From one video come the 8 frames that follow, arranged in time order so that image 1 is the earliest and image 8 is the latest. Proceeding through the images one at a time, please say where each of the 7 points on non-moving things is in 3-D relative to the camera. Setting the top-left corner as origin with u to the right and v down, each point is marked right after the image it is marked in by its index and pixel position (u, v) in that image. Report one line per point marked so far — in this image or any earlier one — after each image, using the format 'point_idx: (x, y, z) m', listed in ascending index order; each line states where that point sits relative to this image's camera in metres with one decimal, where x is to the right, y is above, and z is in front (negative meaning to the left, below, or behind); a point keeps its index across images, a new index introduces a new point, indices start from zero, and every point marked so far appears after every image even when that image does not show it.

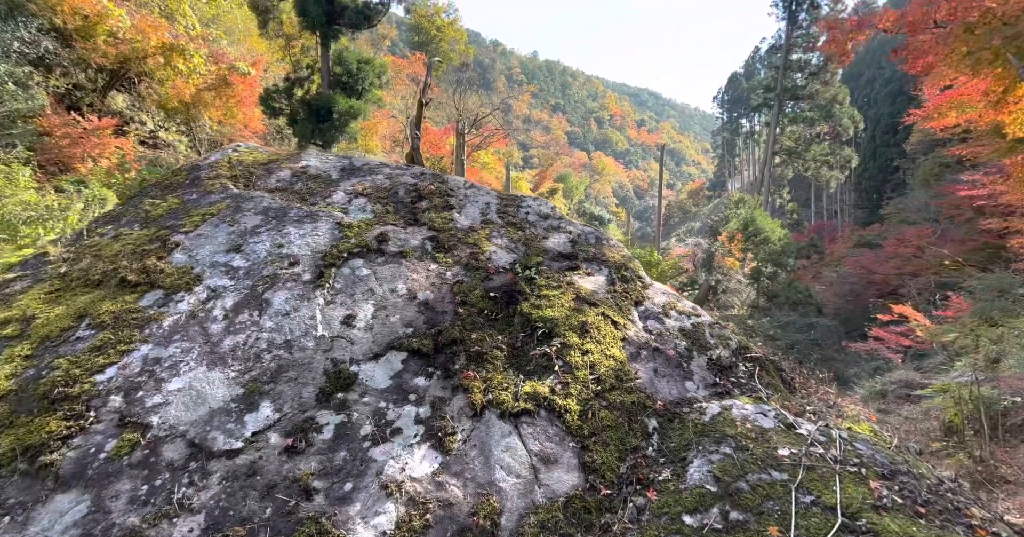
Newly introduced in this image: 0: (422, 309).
0: (-0.4, -0.2, +2.2) m
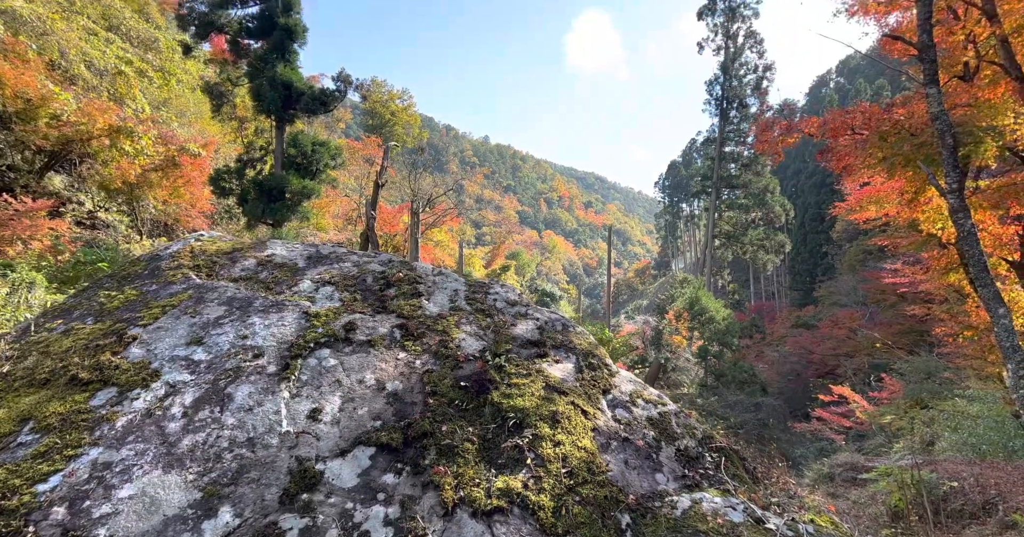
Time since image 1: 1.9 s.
0: (-0.5, -0.5, +2.2) m
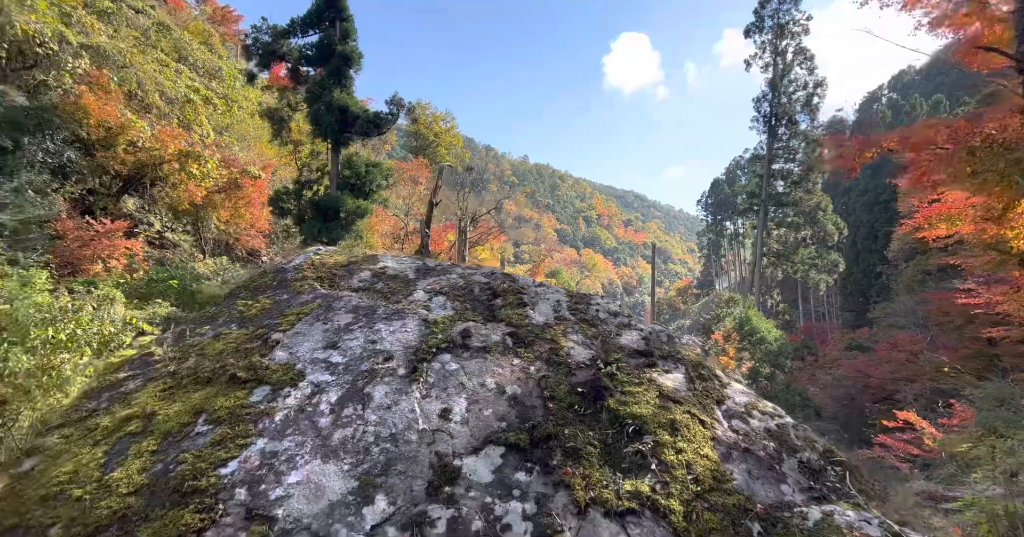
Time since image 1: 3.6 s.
0: (0.0, -0.5, +2.3) m
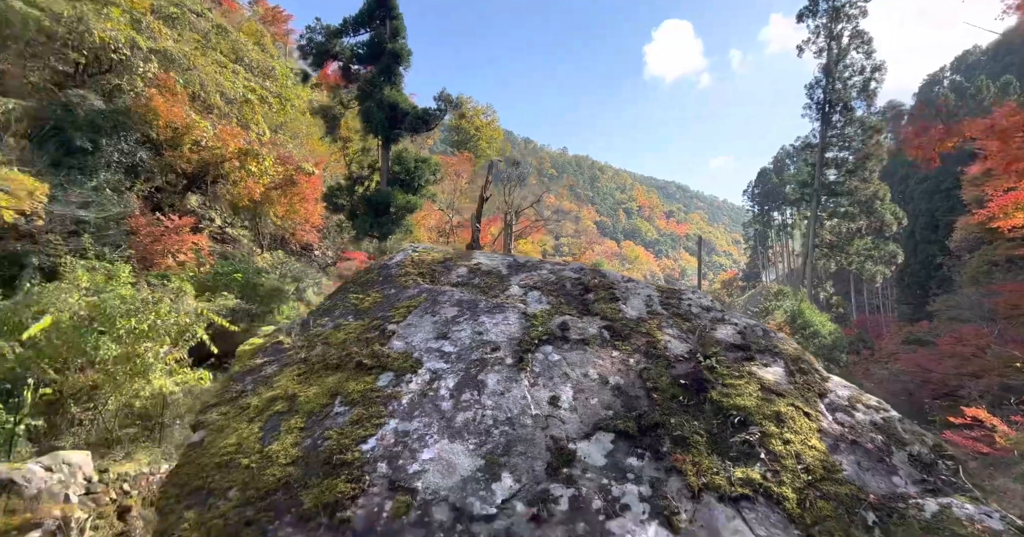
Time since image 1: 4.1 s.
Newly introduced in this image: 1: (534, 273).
0: (+0.5, -0.5, +2.5) m
1: (+0.1, 0.0, +3.3) m
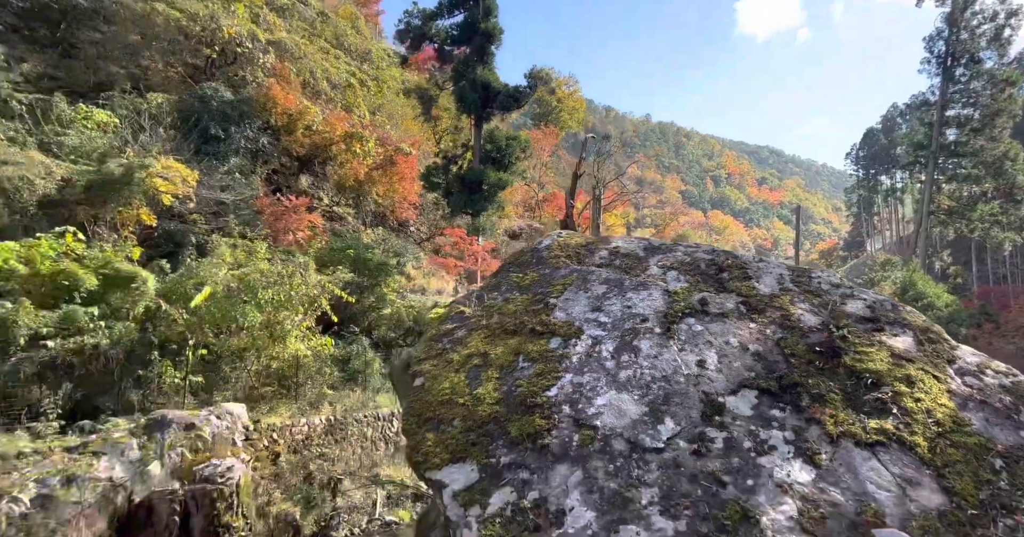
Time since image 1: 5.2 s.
0: (+1.2, -0.4, +2.8) m
1: (+1.0, +0.1, +3.7) m
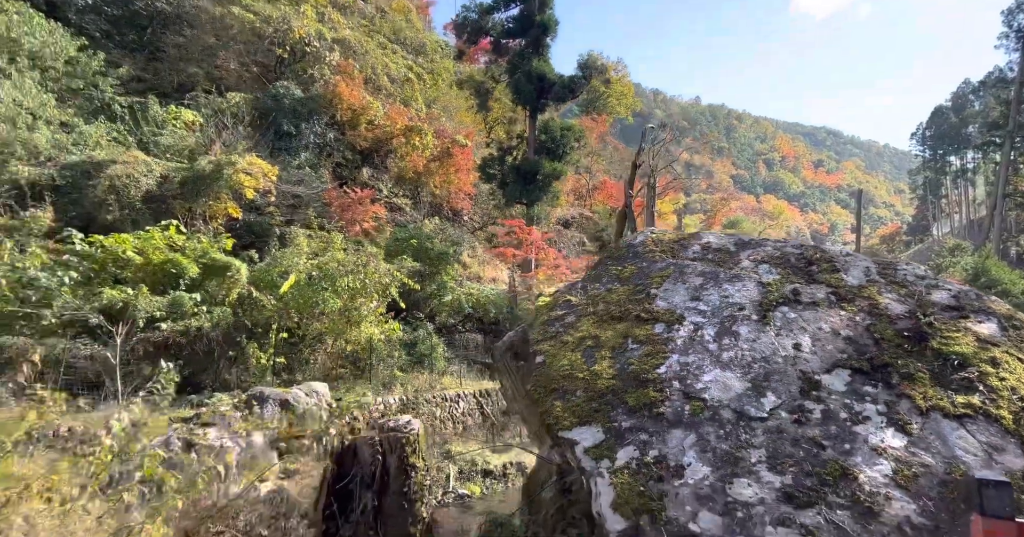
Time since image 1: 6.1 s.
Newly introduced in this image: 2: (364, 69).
0: (+1.8, -0.4, +3.2) m
1: (+1.7, +0.2, +4.0) m
2: (-4.8, +6.4, +18.8) m
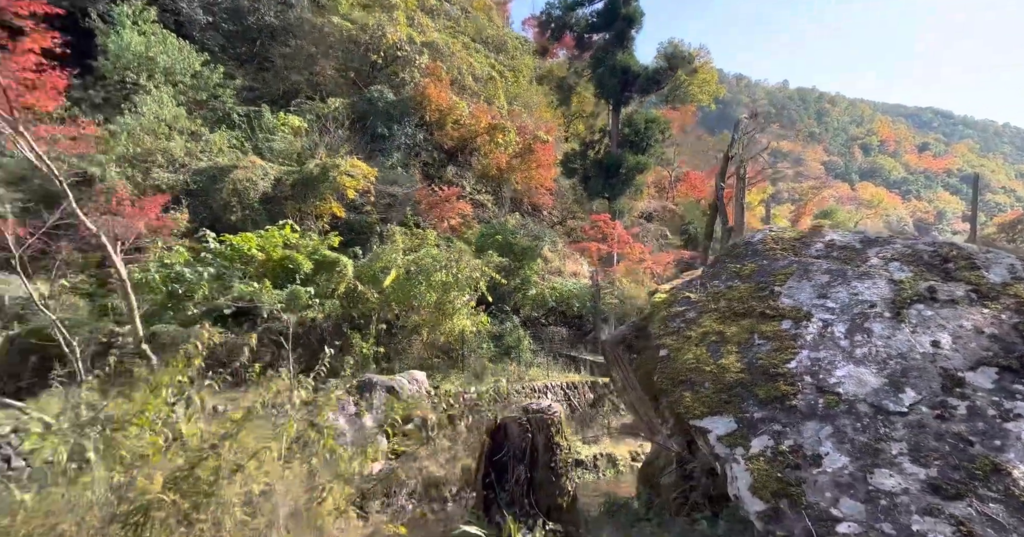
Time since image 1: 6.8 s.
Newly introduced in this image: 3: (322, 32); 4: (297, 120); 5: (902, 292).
0: (+2.6, -0.4, +3.2) m
1: (+2.6, +0.2, +4.0) m
2: (-2.0, +6.6, +19.5) m
3: (-5.8, +7.2, +17.7) m
4: (-5.3, +3.7, +14.6) m
5: (+2.4, -0.1, +3.6) m
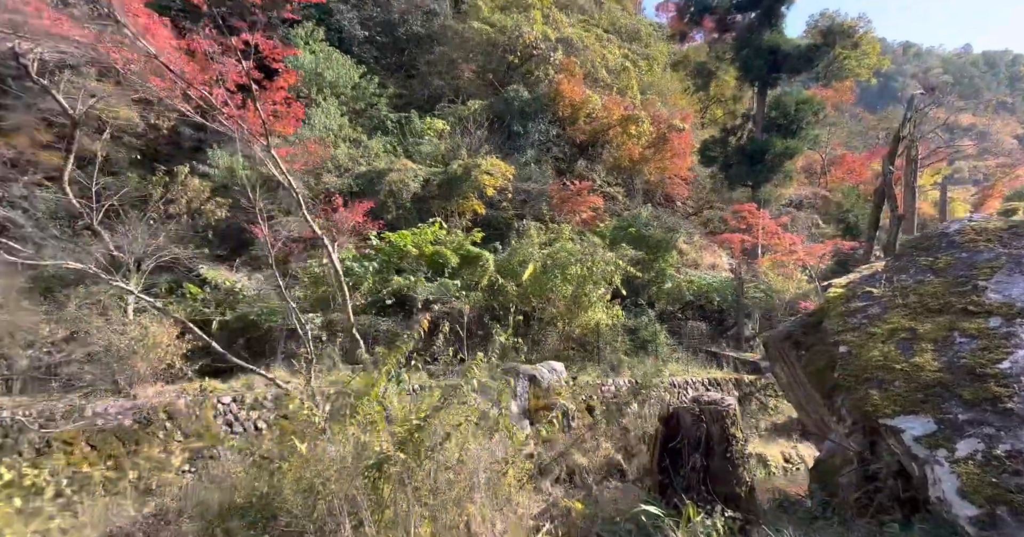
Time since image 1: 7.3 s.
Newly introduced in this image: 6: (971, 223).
0: (+3.5, -0.3, +2.7) m
1: (+3.7, +0.2, +3.5) m
2: (+2.5, +6.8, +19.5) m
3: (-1.5, +7.4, +18.6) m
4: (-1.8, +3.9, +15.5) m
5: (+3.4, -0.1, +3.1) m
6: (+3.2, +0.4, +4.0) m
